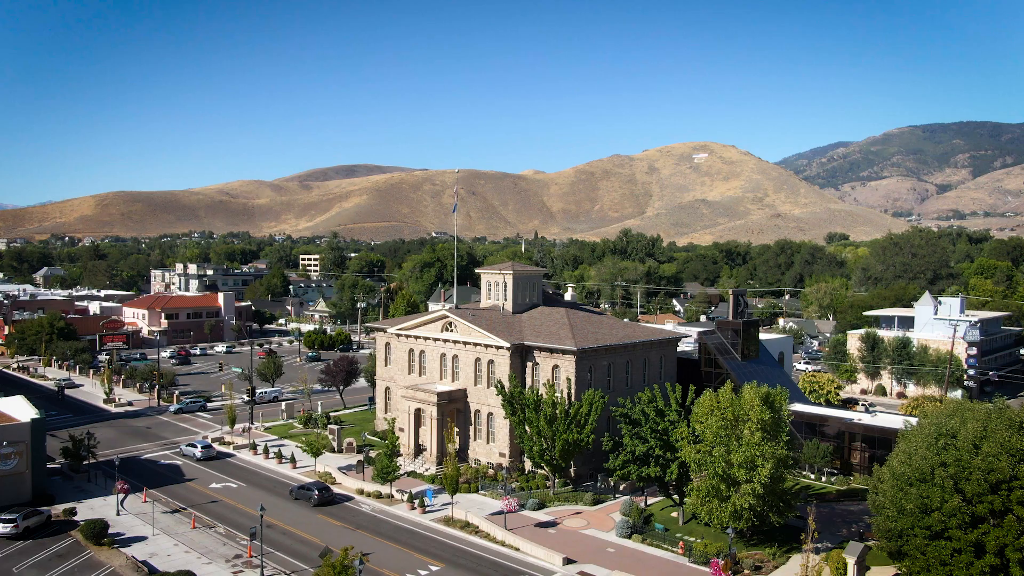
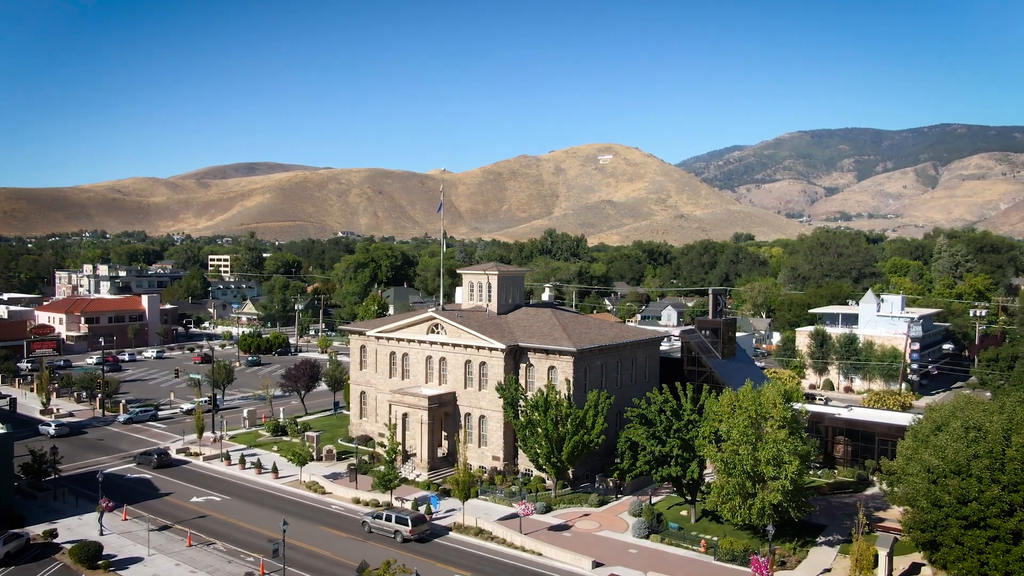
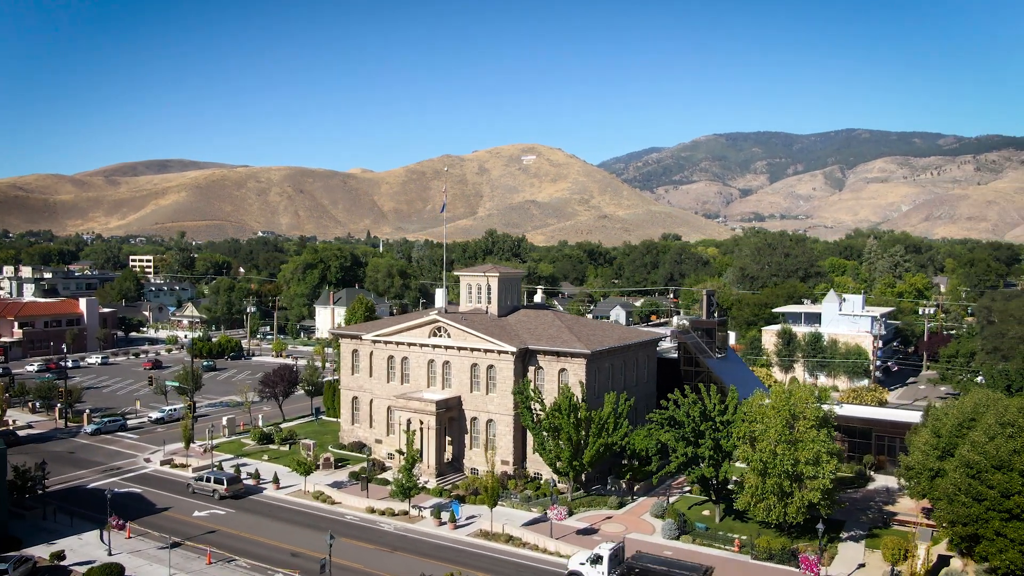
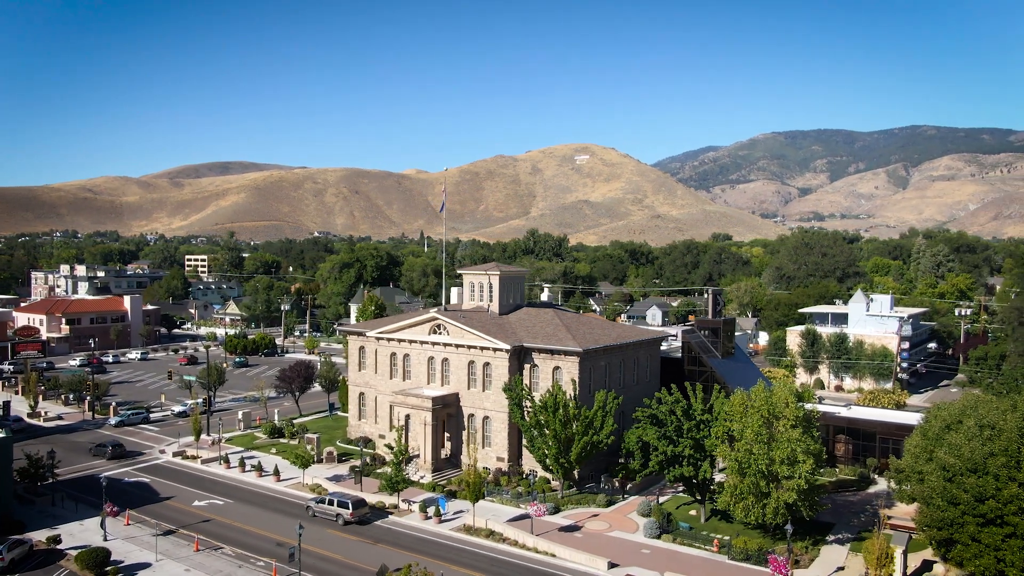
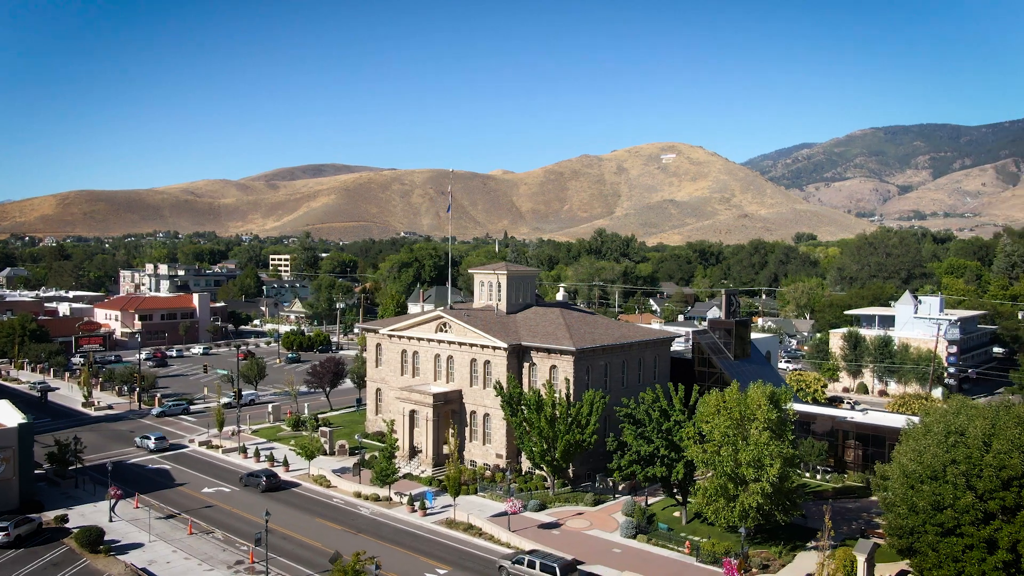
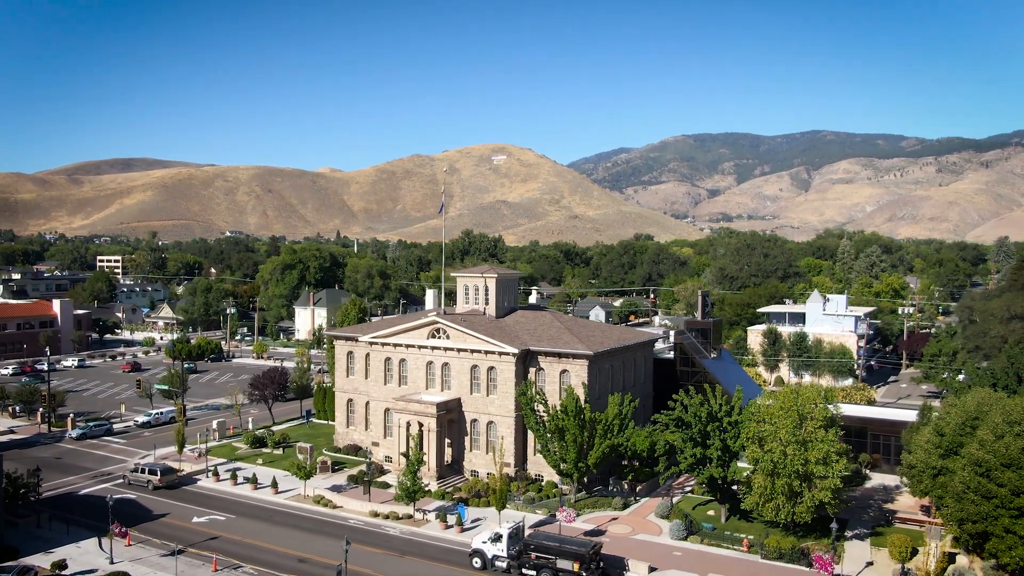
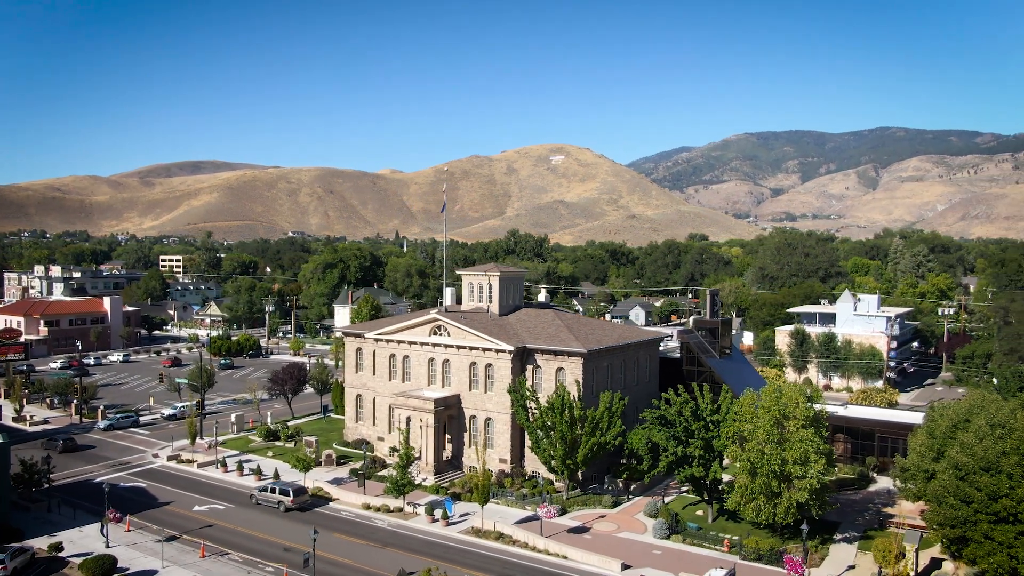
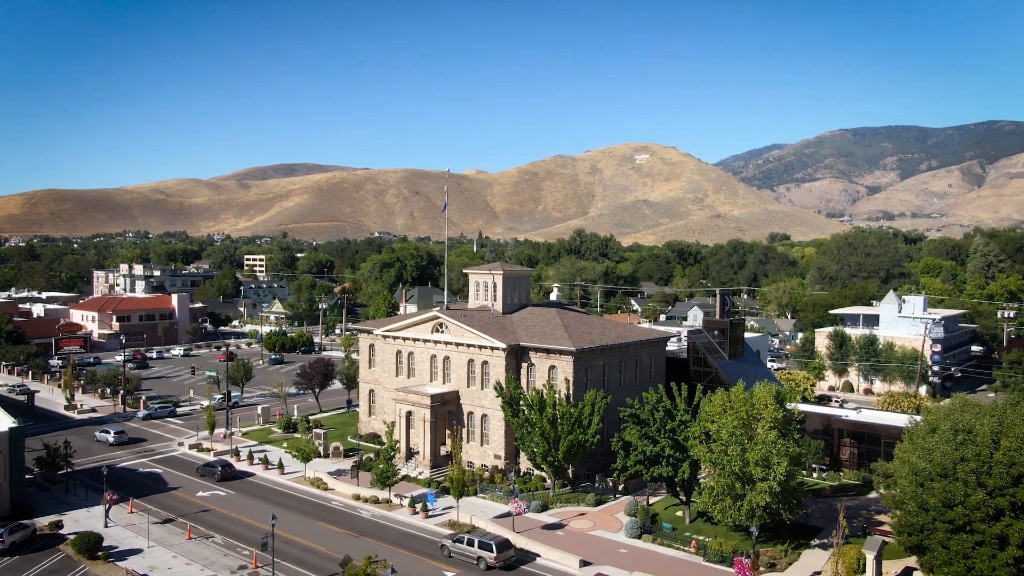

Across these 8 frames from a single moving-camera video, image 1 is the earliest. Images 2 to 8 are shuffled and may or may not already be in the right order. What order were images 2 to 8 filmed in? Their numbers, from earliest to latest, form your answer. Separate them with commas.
5, 8, 2, 4, 7, 3, 6
